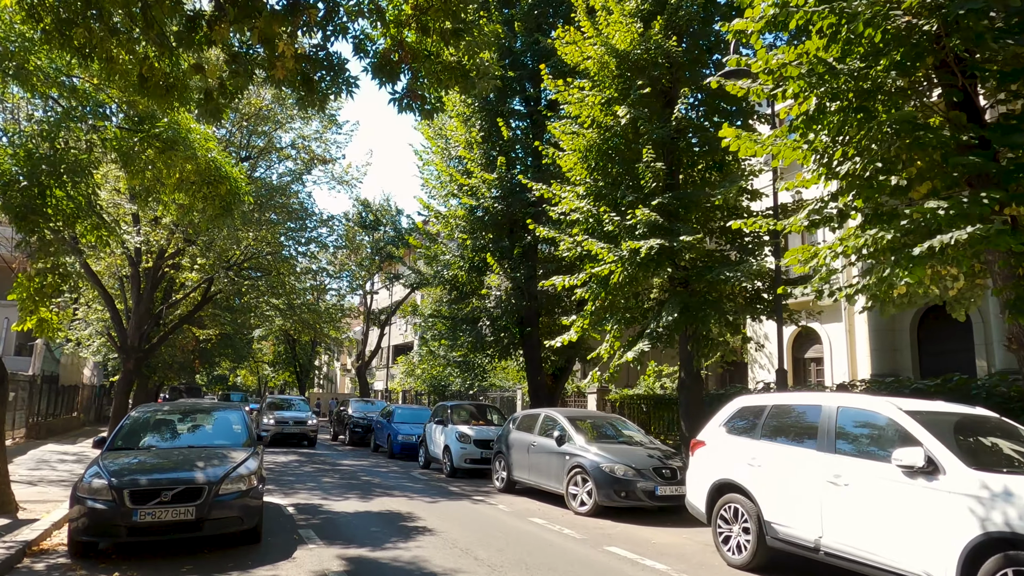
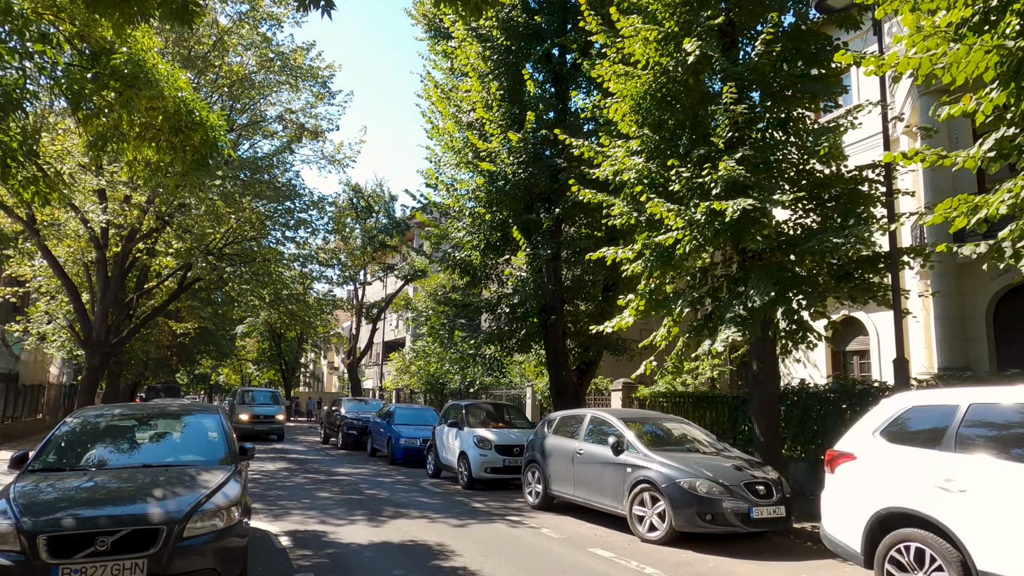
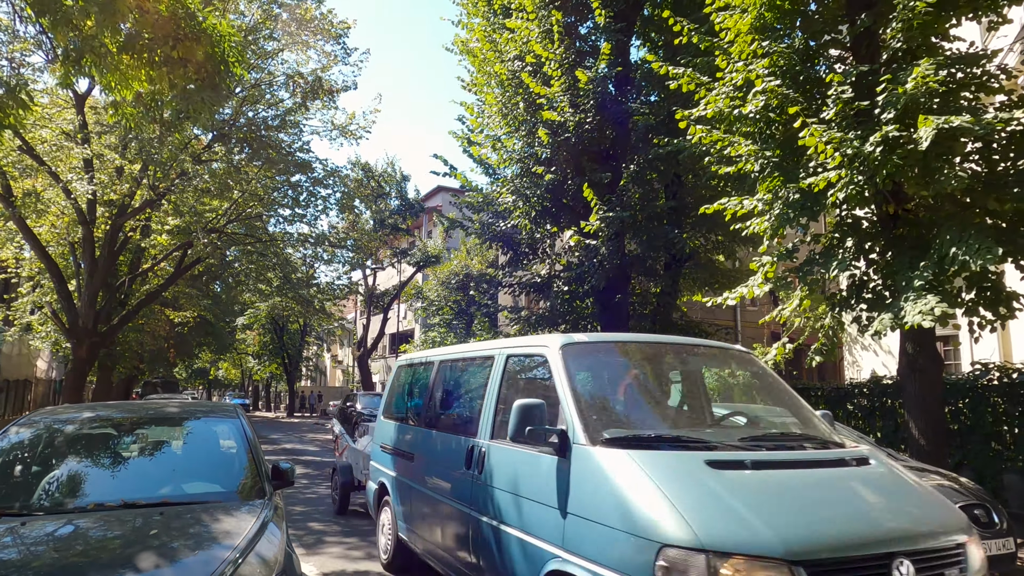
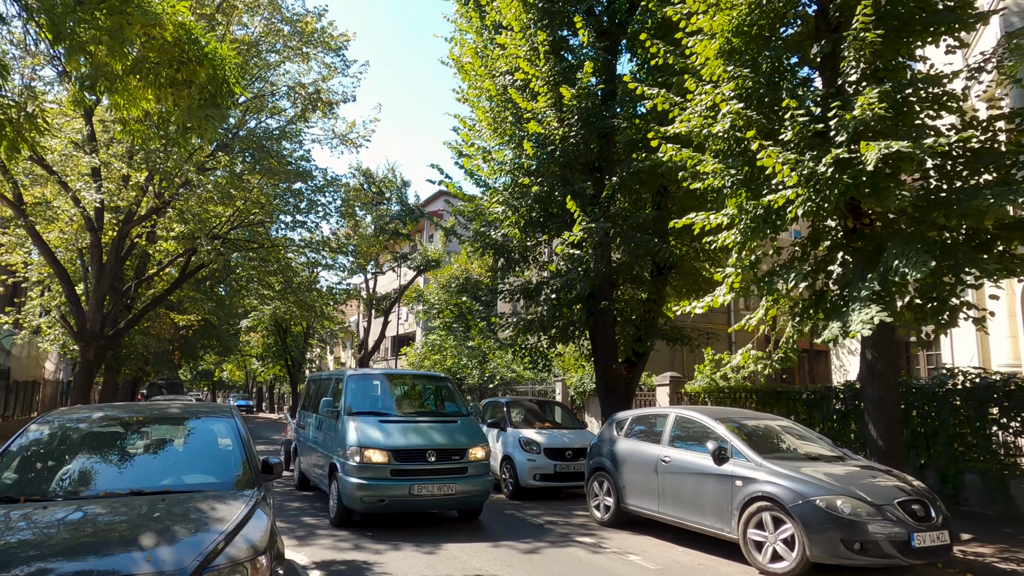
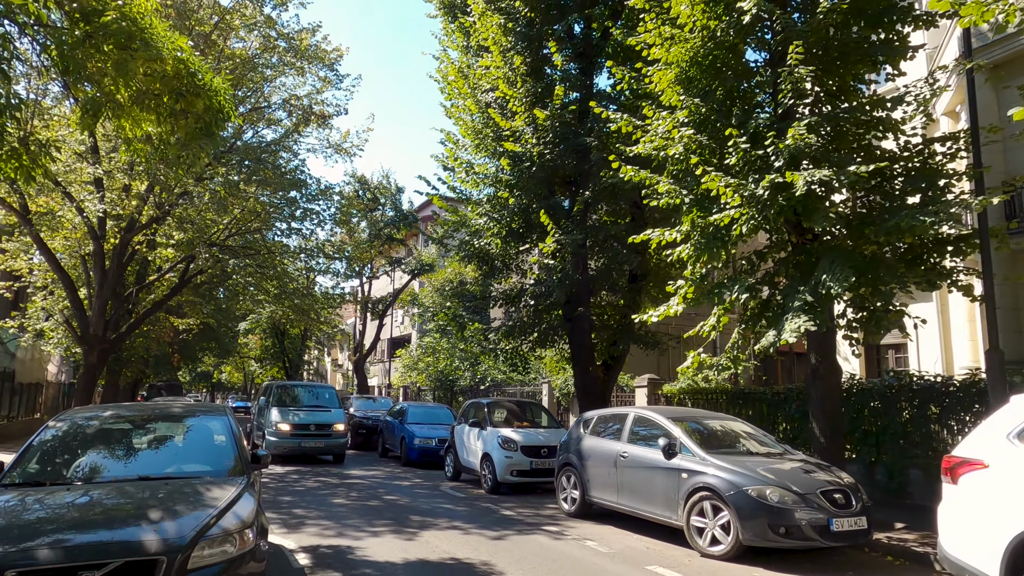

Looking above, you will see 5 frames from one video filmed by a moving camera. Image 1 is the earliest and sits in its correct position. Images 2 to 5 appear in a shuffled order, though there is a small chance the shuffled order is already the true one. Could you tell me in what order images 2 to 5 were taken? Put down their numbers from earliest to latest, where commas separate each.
2, 5, 4, 3
